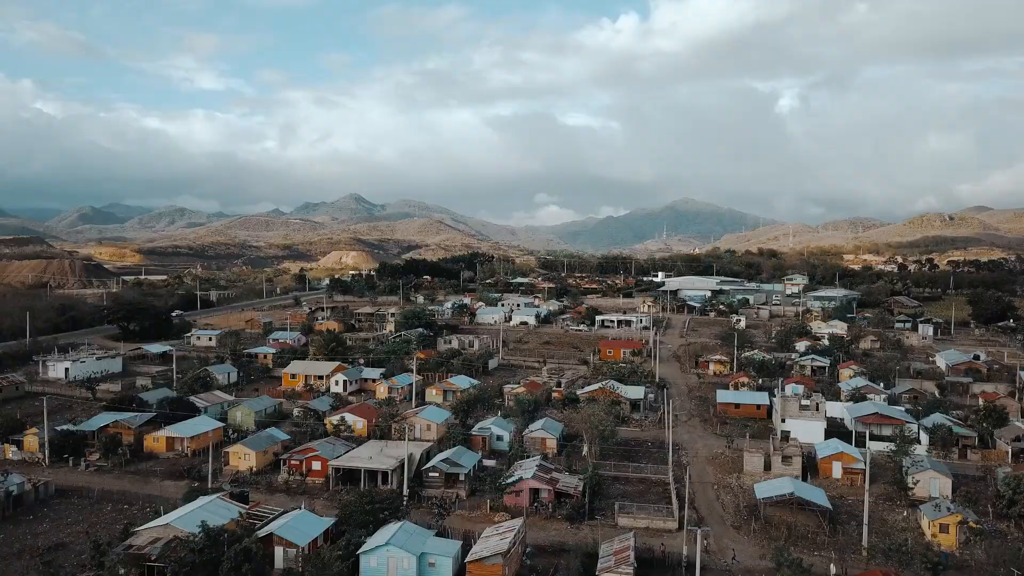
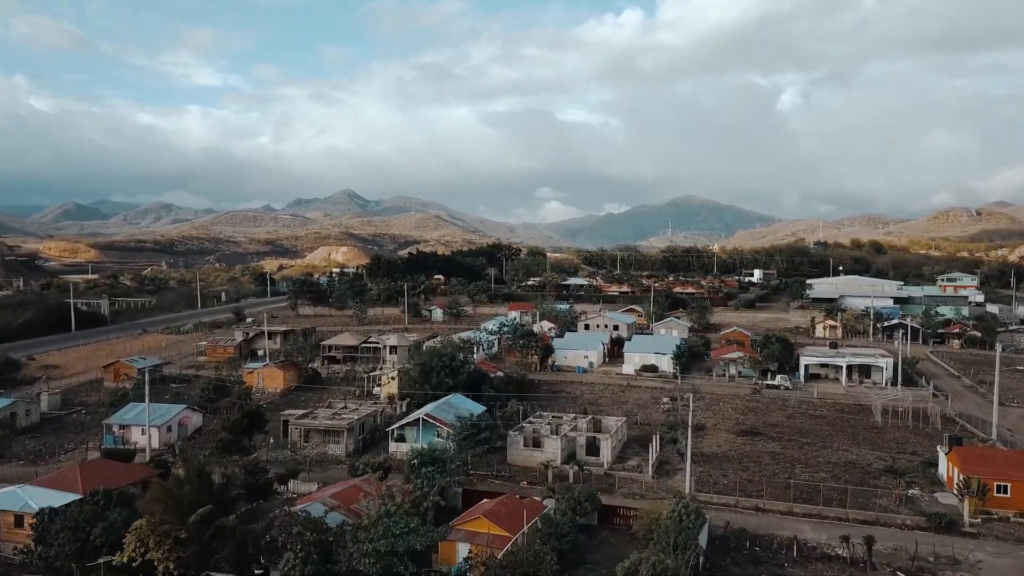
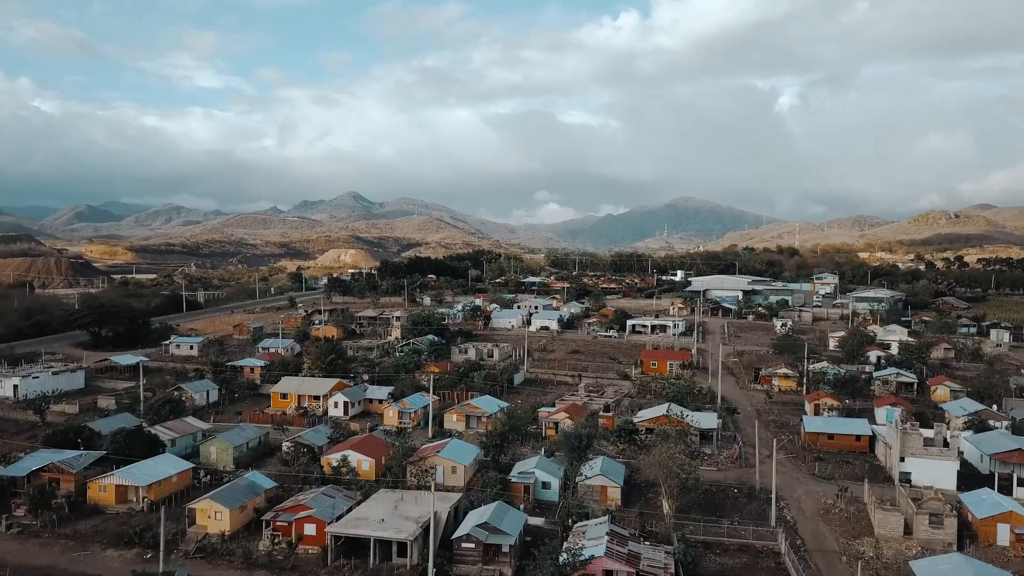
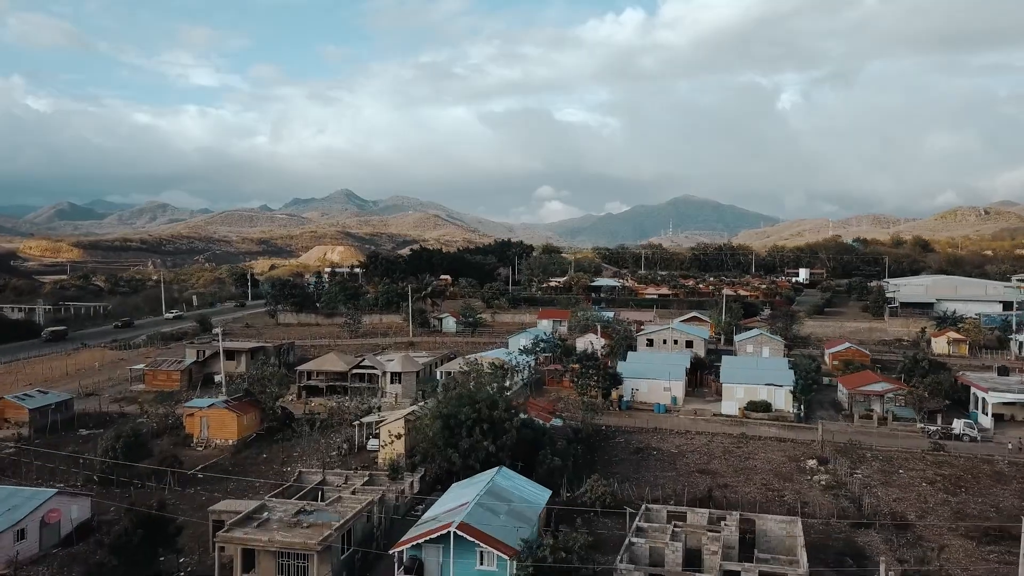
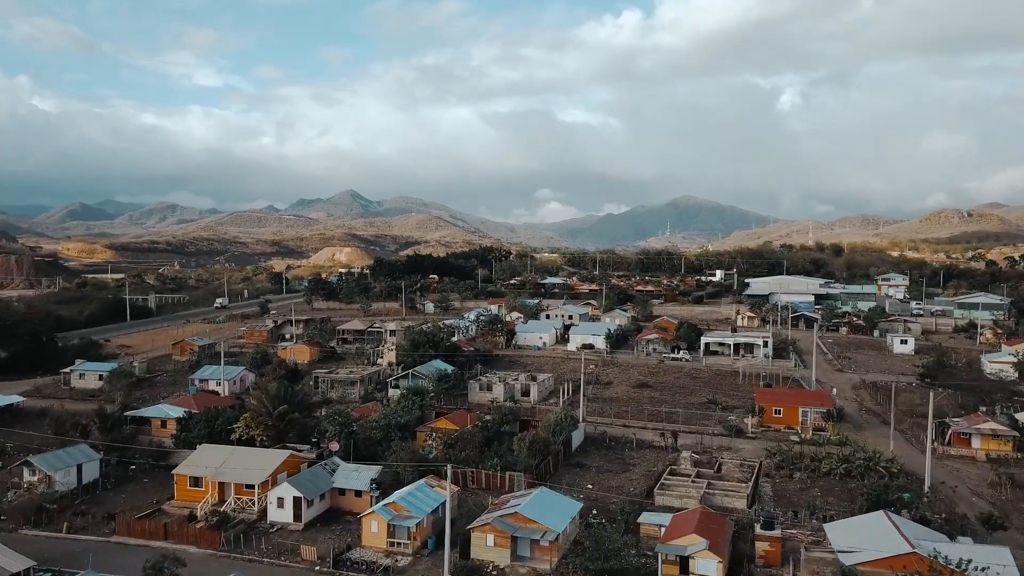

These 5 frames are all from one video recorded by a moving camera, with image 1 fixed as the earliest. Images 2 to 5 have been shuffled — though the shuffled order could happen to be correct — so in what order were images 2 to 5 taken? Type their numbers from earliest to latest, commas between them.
3, 5, 2, 4
